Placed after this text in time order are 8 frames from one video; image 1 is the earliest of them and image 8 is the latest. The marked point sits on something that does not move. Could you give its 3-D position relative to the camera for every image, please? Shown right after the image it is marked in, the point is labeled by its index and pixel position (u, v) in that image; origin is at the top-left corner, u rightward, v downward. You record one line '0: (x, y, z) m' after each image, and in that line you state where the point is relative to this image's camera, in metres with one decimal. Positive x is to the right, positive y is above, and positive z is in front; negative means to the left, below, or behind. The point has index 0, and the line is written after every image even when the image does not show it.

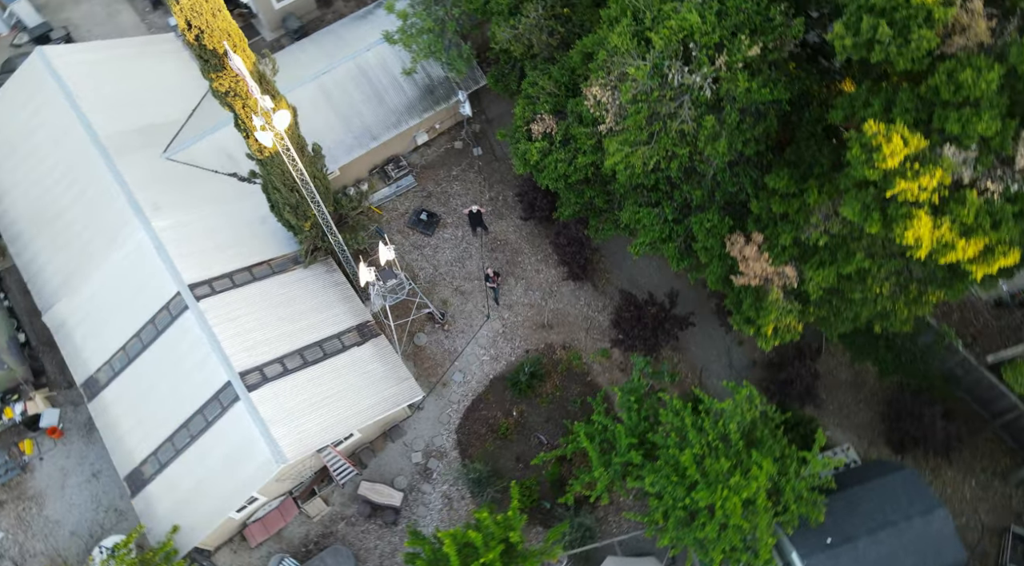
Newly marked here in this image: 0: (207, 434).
0: (-8.0, -4.0, +18.5) m
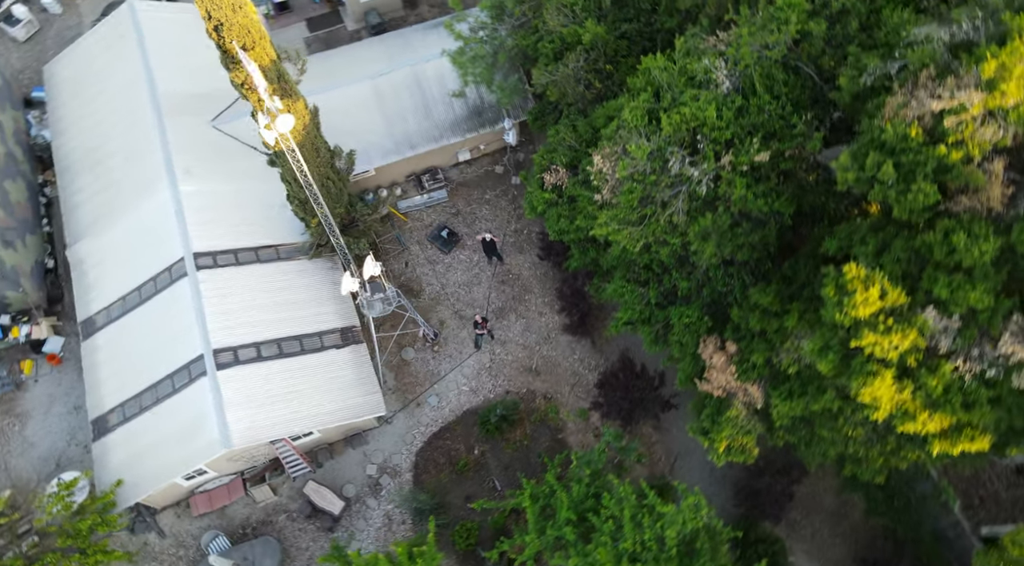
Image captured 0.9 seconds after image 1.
0: (-9.2, -3.2, +19.1) m
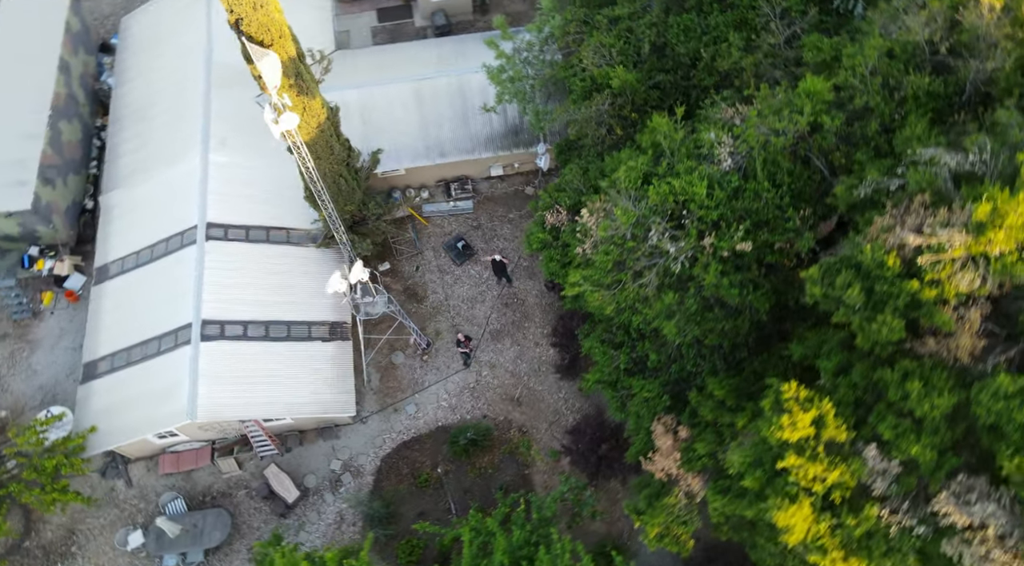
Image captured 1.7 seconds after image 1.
0: (-10.0, -2.2, +19.8) m
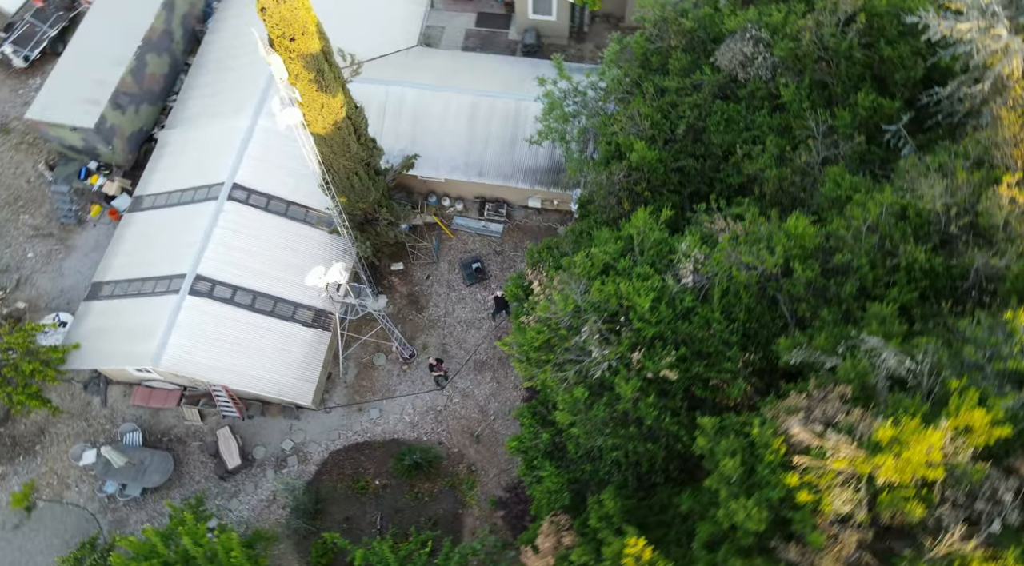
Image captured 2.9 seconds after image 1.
0: (-10.7, -0.5, +20.7) m
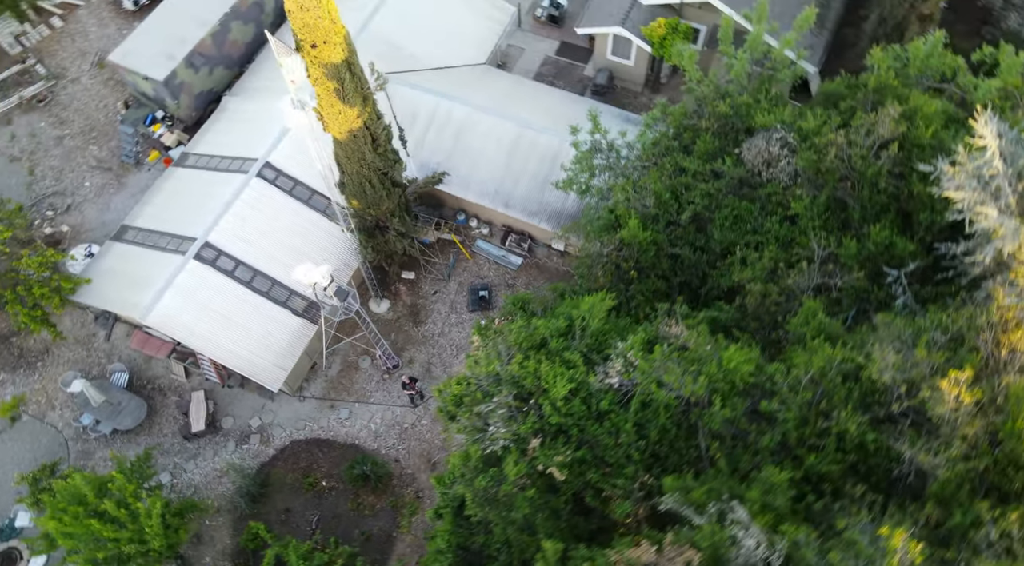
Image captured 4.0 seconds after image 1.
0: (-10.9, +0.9, +21.7) m
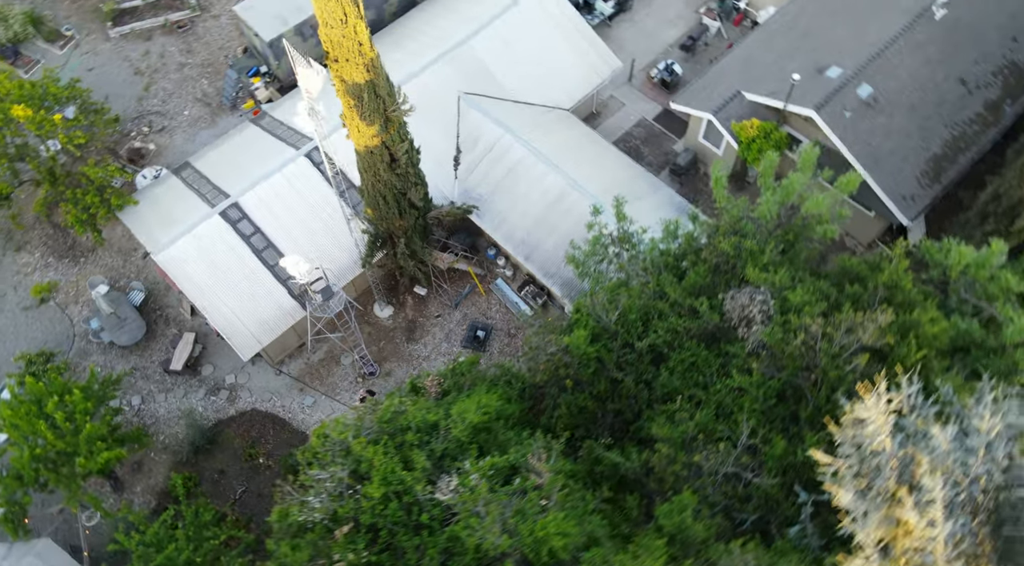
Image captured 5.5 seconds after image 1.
0: (-10.4, +2.7, +23.1) m
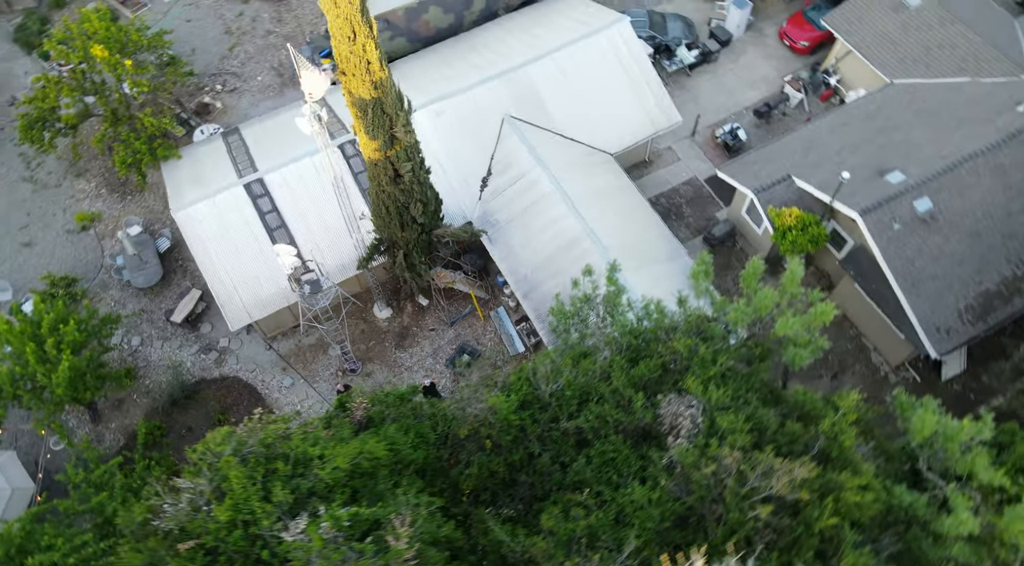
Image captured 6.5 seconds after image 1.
0: (-9.6, +3.9, +24.0) m
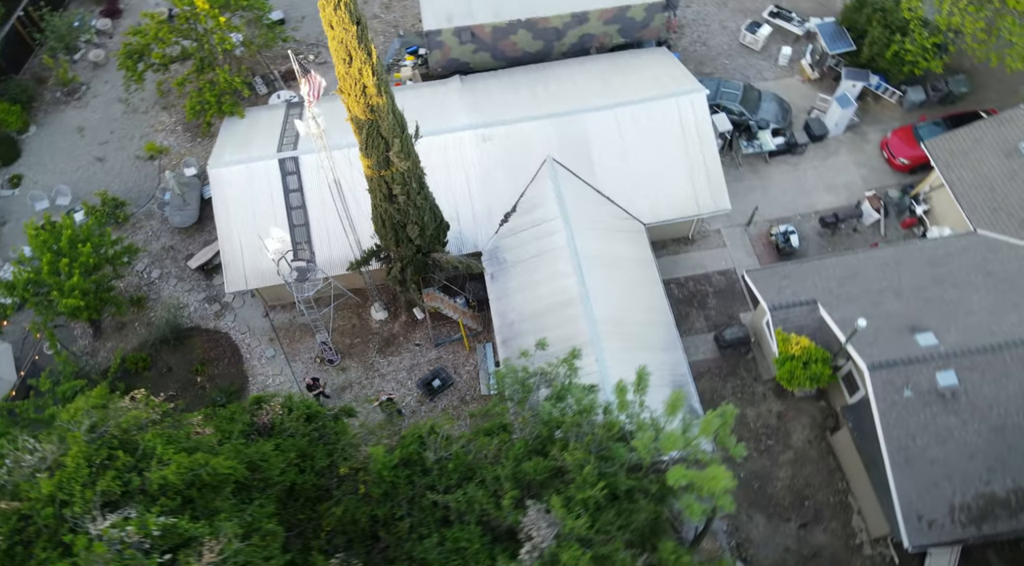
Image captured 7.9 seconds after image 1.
0: (-8.3, +5.1, +24.9) m
